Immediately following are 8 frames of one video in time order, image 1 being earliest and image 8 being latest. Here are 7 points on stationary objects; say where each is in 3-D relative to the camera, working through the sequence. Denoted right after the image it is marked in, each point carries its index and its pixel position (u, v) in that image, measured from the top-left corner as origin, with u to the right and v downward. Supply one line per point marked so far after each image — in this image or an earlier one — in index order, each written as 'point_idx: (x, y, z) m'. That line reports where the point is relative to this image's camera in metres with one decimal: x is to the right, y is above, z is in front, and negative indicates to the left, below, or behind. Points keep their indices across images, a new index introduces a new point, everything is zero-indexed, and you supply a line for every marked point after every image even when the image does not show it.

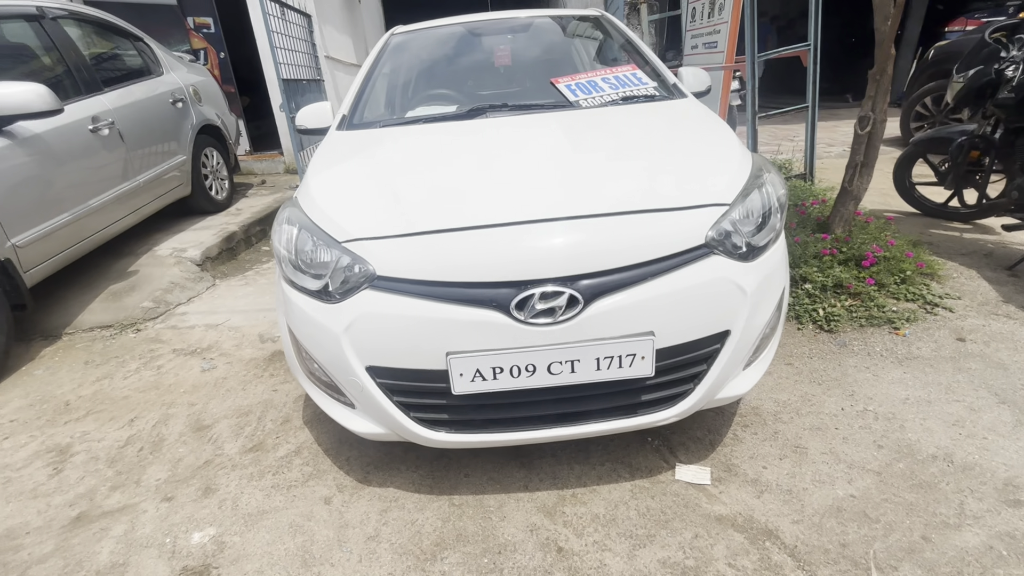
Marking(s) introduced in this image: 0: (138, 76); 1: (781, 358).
0: (-3.5, +2.0, +4.5) m
1: (+1.5, -0.4, +2.6) m
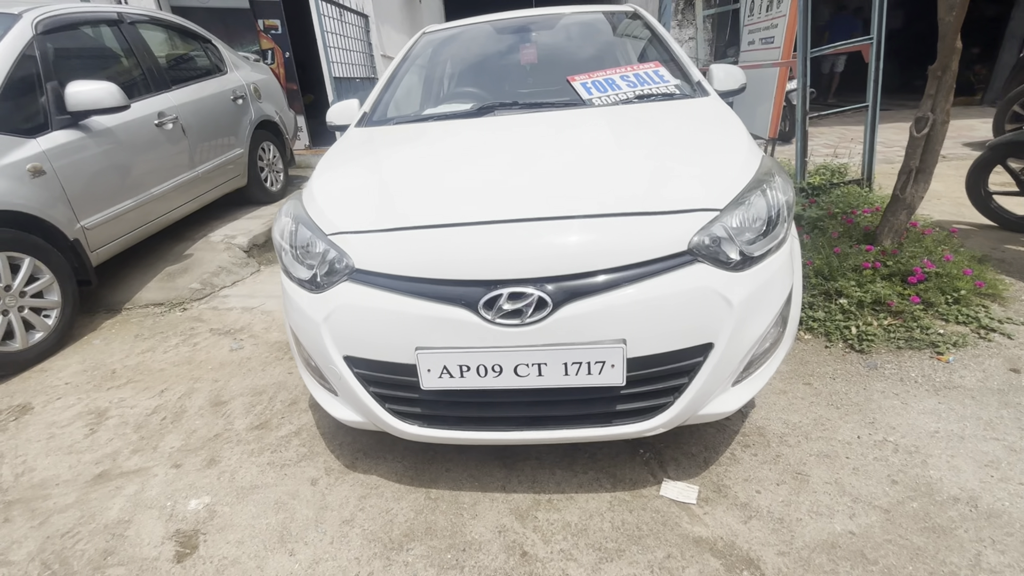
0: (-3.1, +2.2, +4.9) m
1: (+1.4, -0.5, +2.4) m
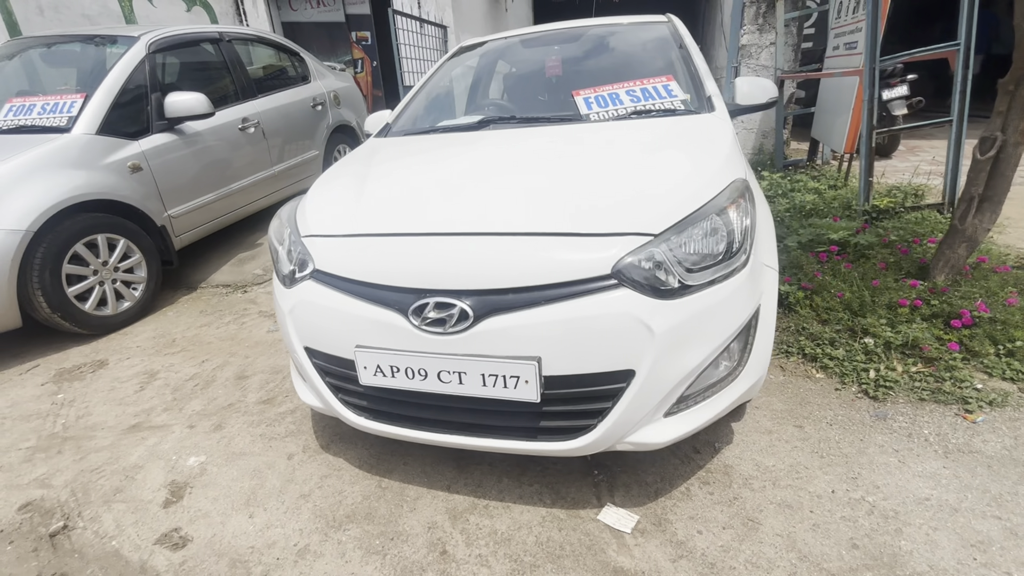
0: (-2.5, +2.4, +5.5) m
1: (+1.3, -0.6, +2.2) m
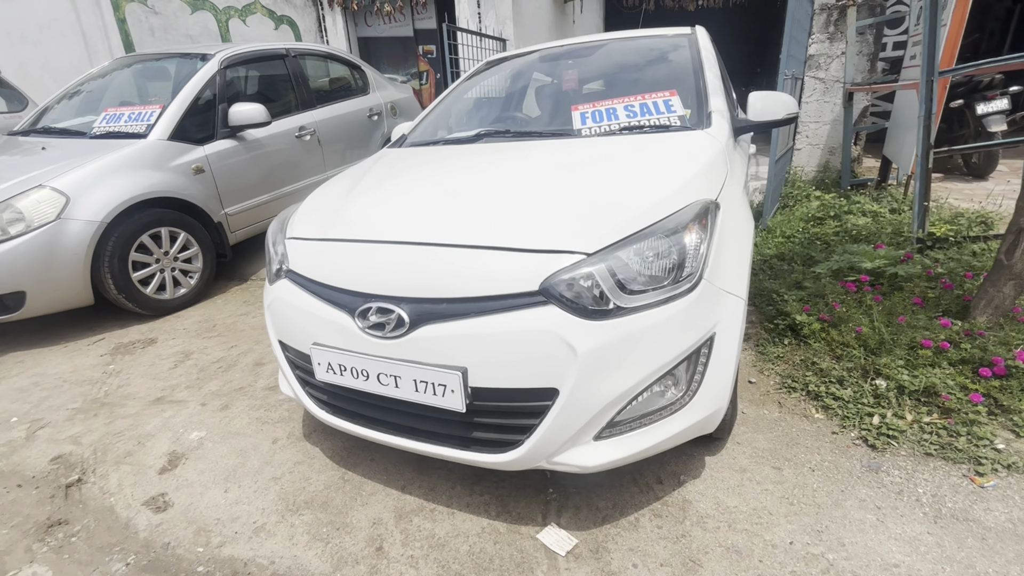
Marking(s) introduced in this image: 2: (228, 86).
0: (-2.0, +2.4, +5.9) m
1: (+1.1, -0.7, +2.0) m
2: (-2.7, +1.9, +4.6) m
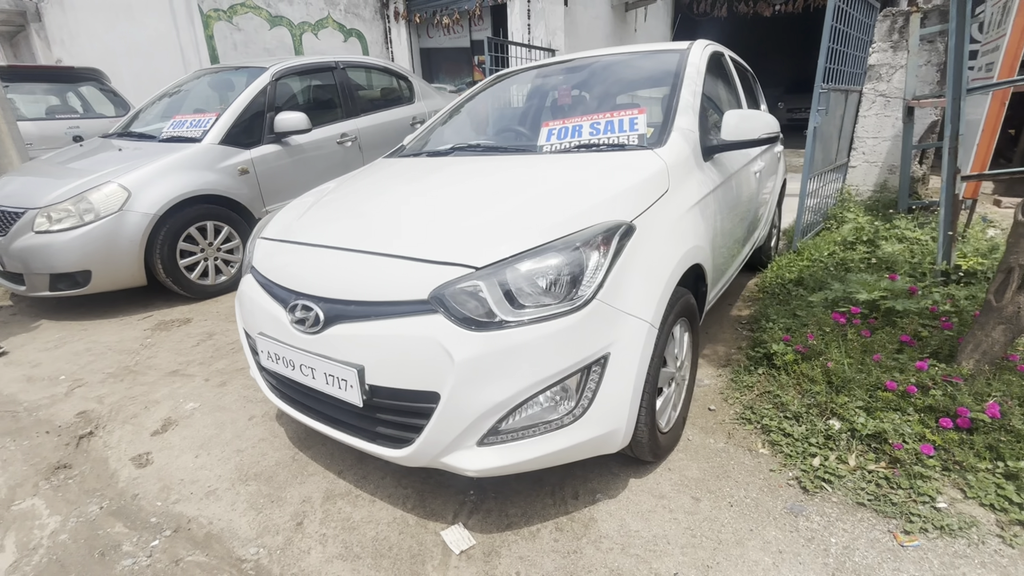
0: (-1.5, +2.4, +6.2) m
1: (+0.8, -0.8, +2.0) m
2: (-2.5, +2.0, +5.1) m
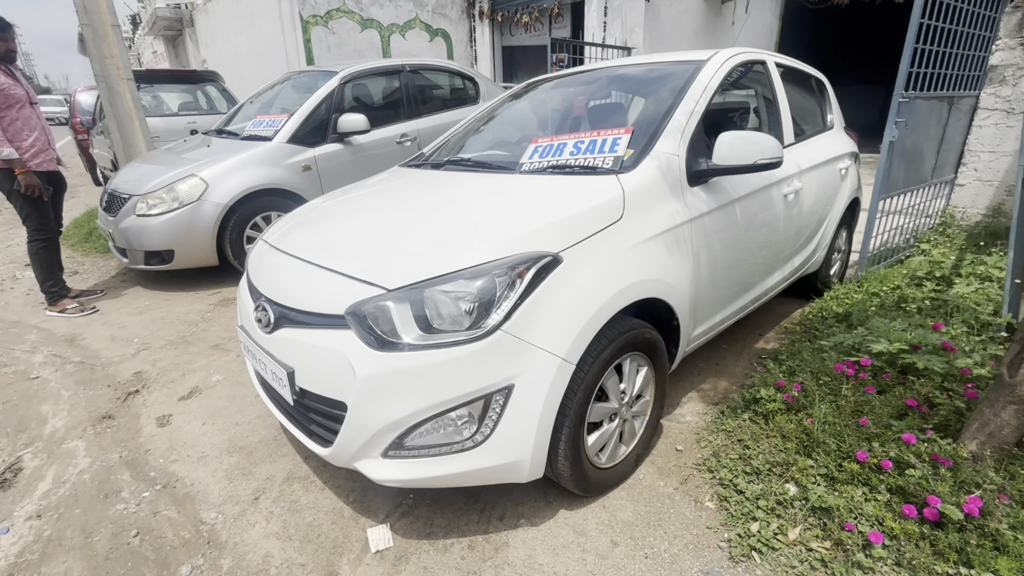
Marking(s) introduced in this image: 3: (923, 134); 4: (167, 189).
0: (-0.7, +2.5, +6.4) m
1: (+0.4, -1.0, +1.9) m
2: (-1.9, +2.2, +5.5) m
3: (+3.5, +1.3, +4.1) m
4: (-3.3, +1.0, +4.6) m
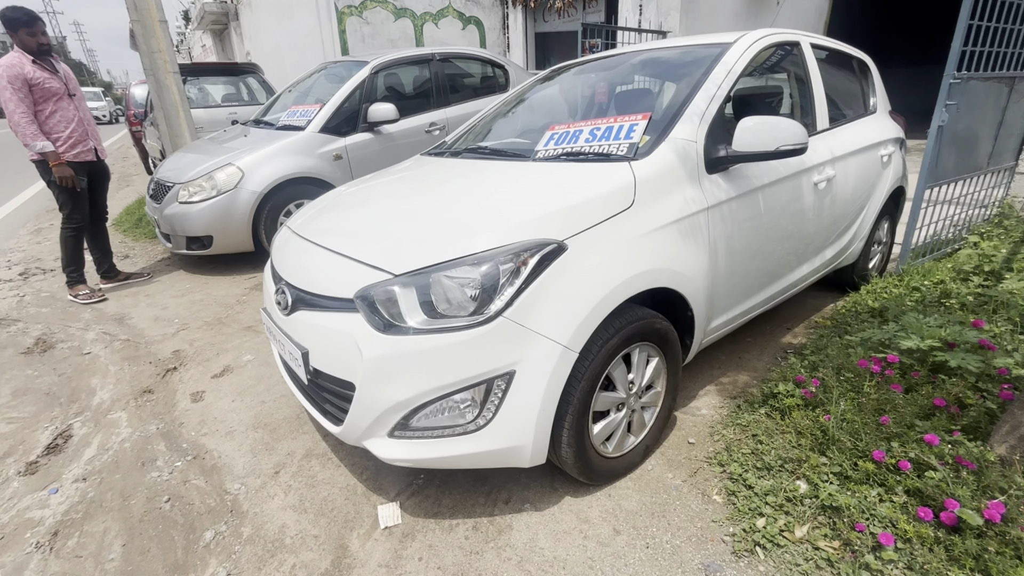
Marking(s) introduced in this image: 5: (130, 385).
0: (-0.3, +2.7, +6.4) m
1: (+0.4, -0.9, +1.9) m
2: (-1.6, +2.3, +5.6) m
3: (+3.7, +1.4, +3.8) m
4: (-3.1, +1.1, +4.8) m
5: (-2.5, -0.6, +3.1) m
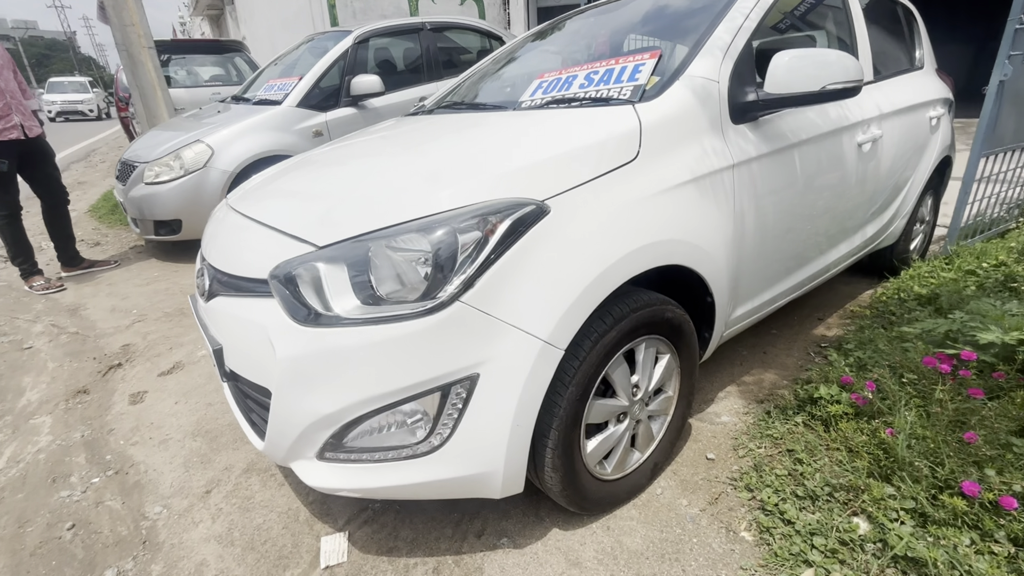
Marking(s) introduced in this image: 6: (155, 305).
0: (-0.4, +2.8, +6.0) m
1: (+0.3, -0.9, +1.5) m
2: (-1.7, +2.5, +5.1) m
3: (+3.7, +1.5, +3.3) m
4: (-3.1, +1.2, +4.4) m
5: (-2.6, -0.6, +2.8) m
6: (-2.8, -0.1, +3.7) m
